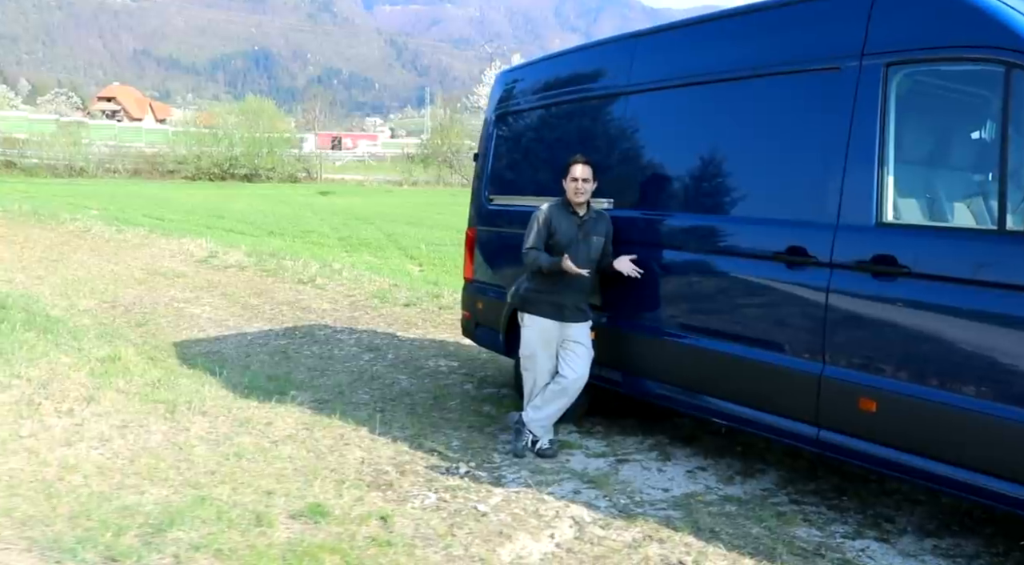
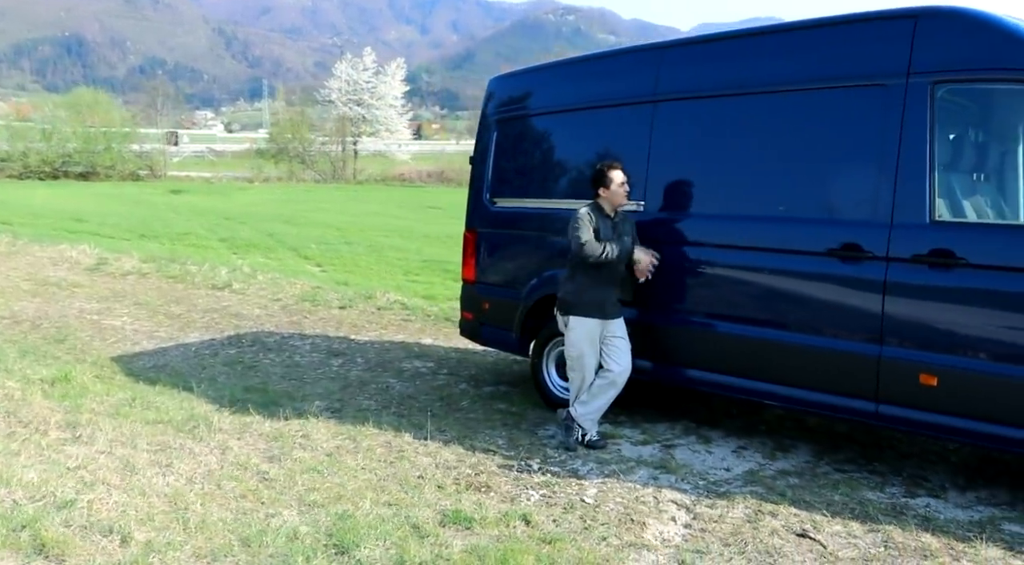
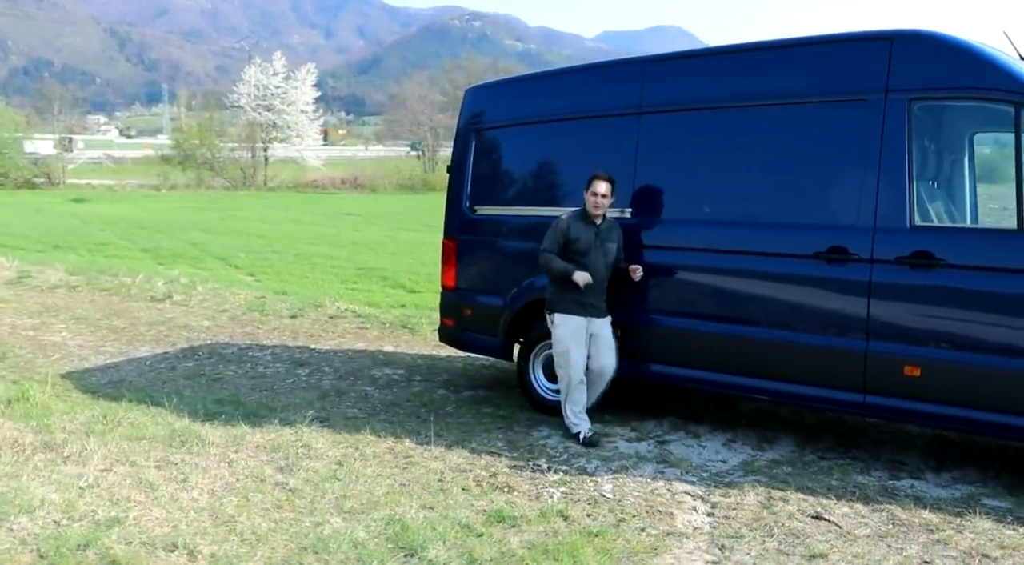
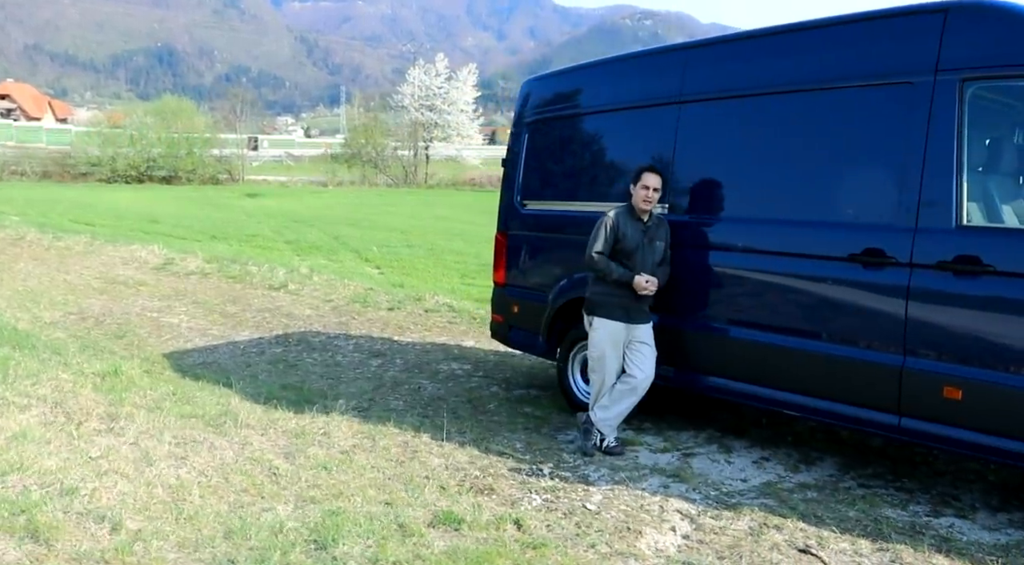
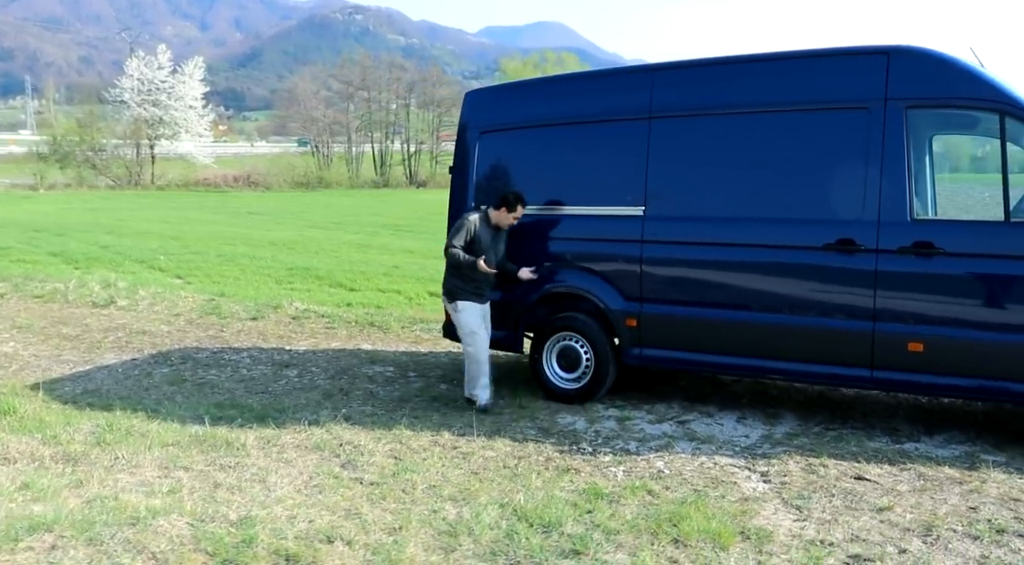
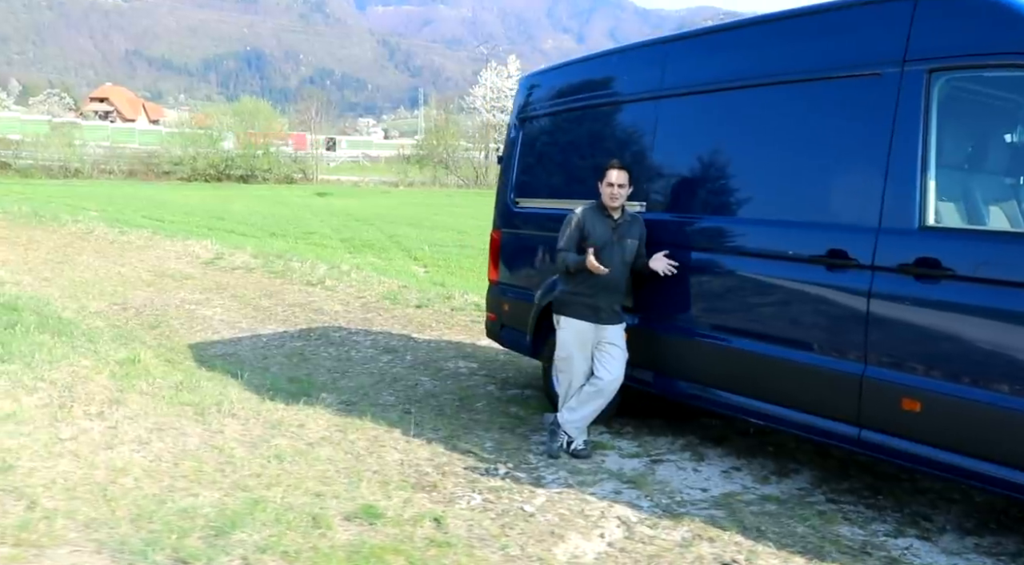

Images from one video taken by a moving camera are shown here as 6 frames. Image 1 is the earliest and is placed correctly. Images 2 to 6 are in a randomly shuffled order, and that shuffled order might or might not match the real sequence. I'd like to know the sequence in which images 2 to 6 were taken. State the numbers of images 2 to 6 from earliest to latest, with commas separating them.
6, 4, 2, 3, 5
